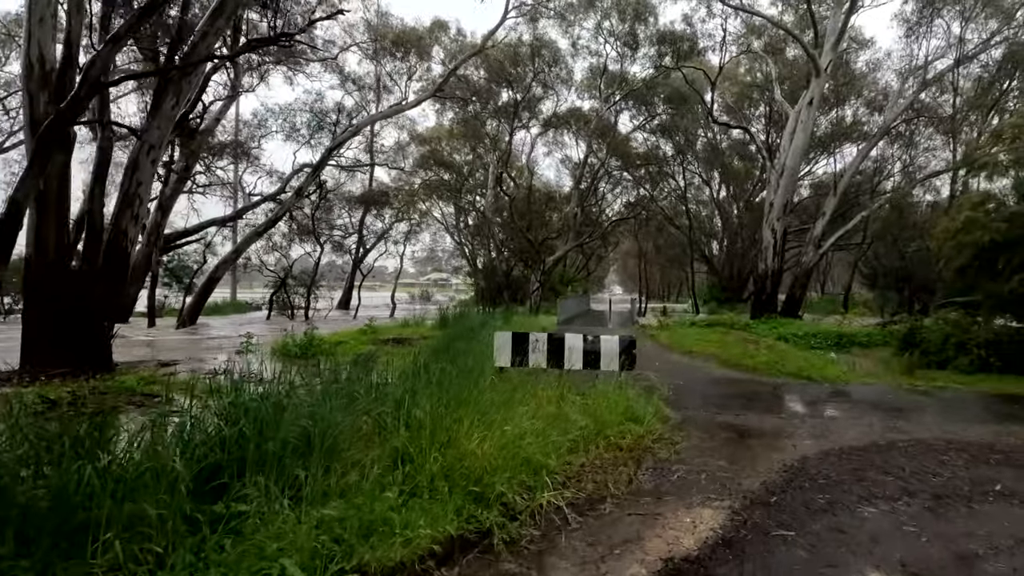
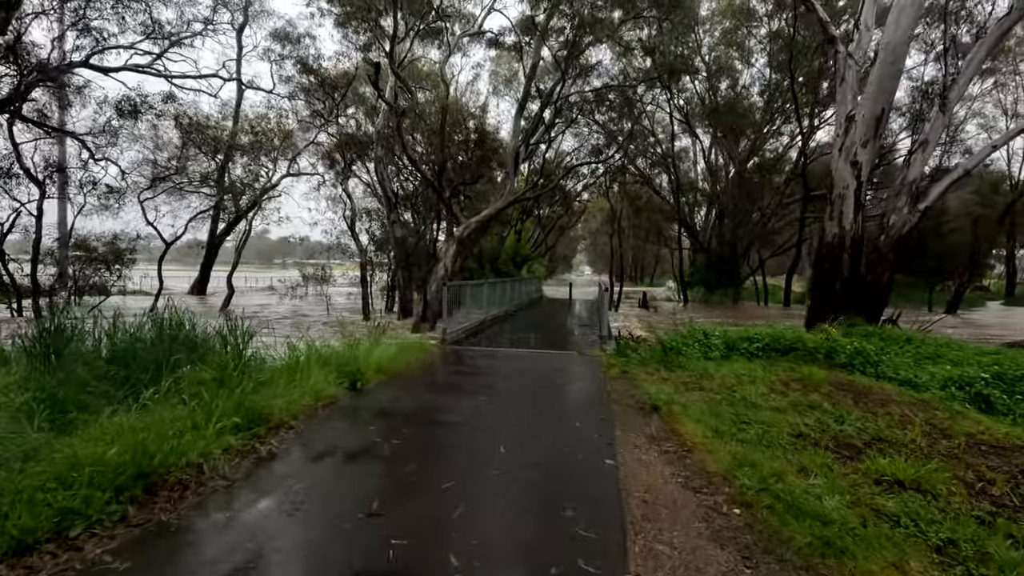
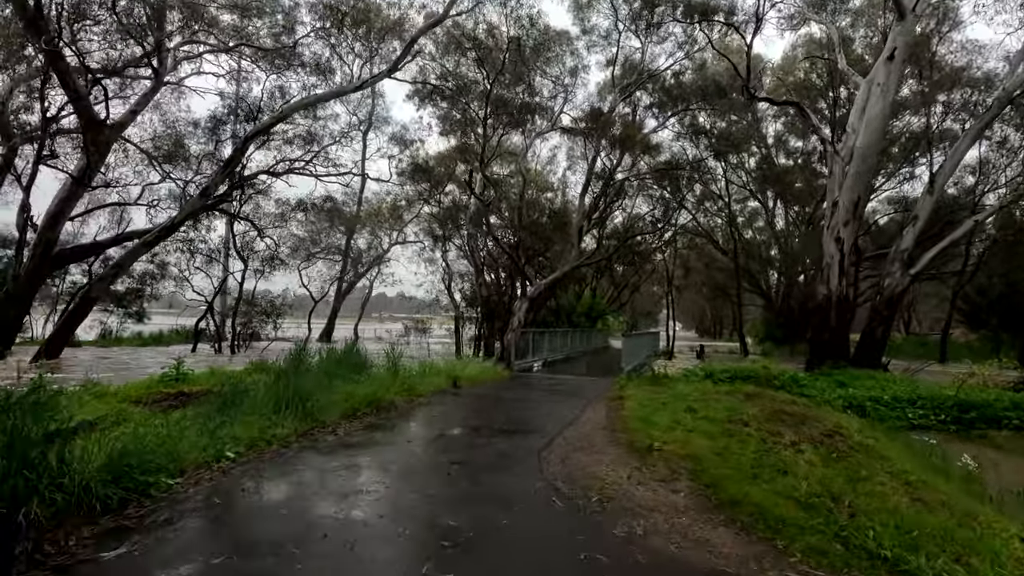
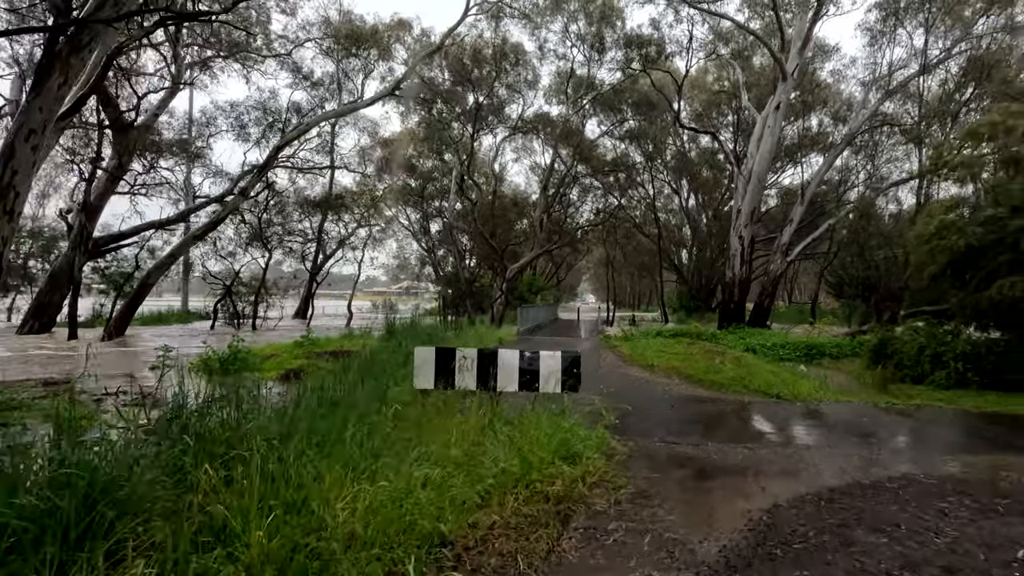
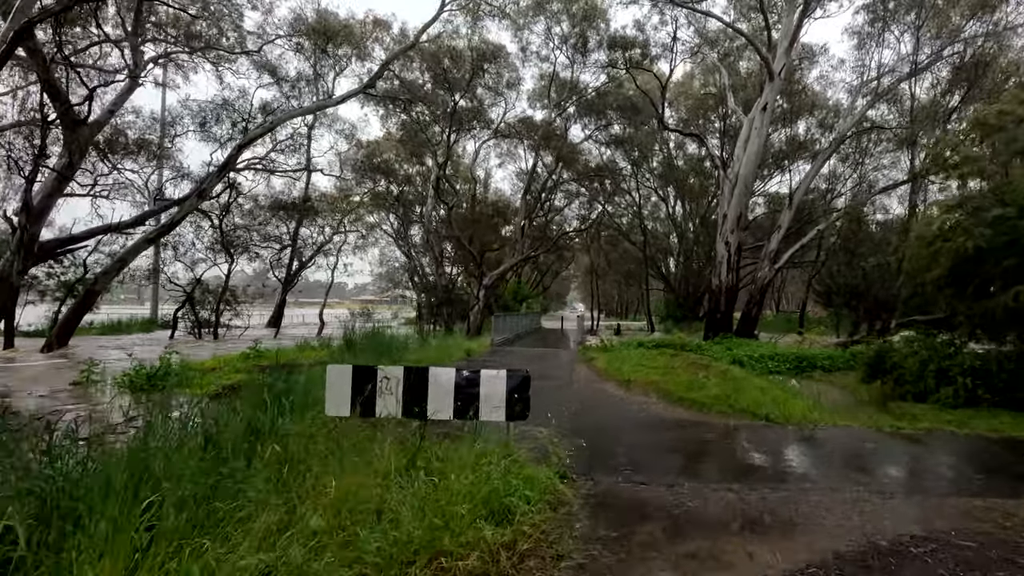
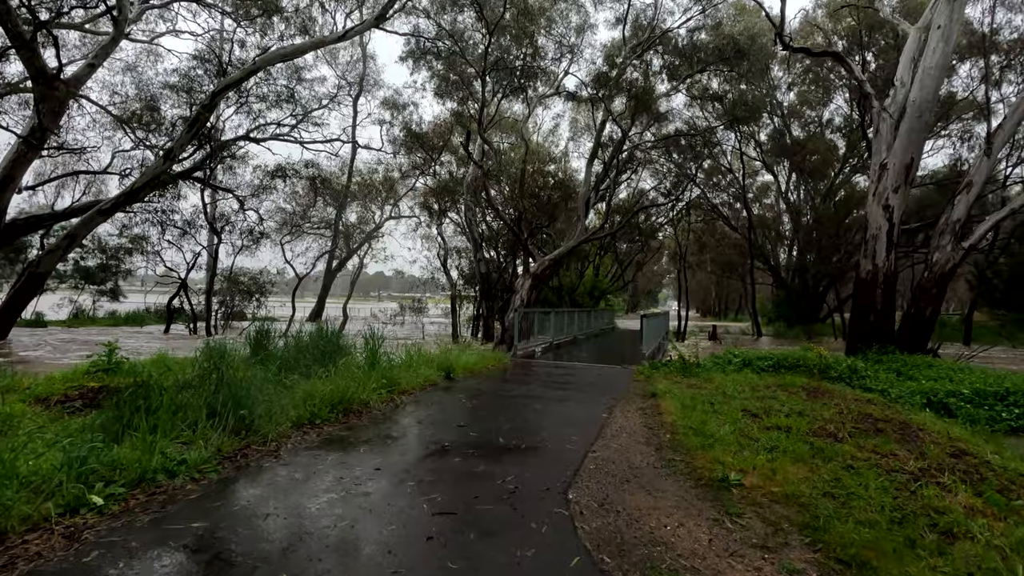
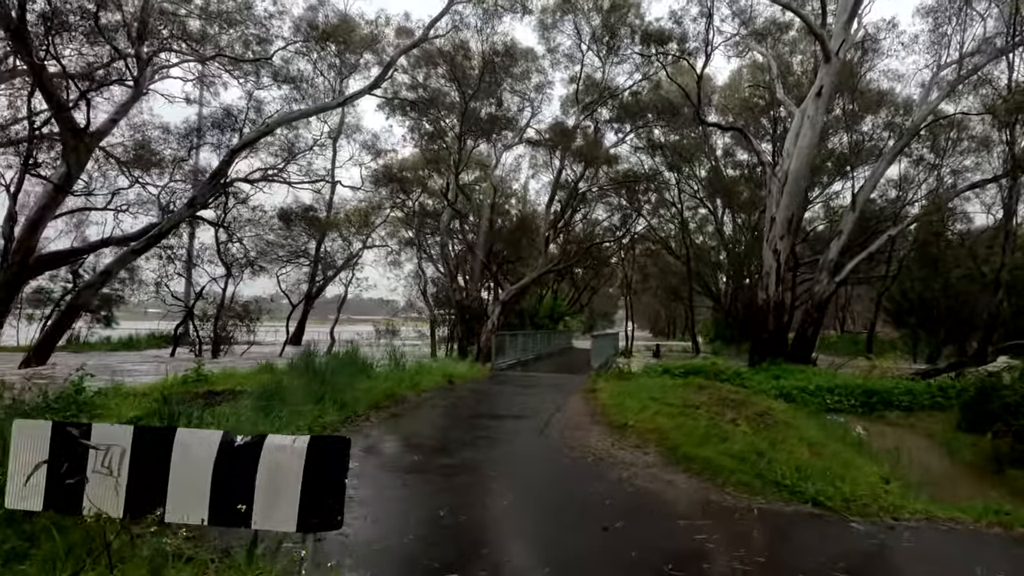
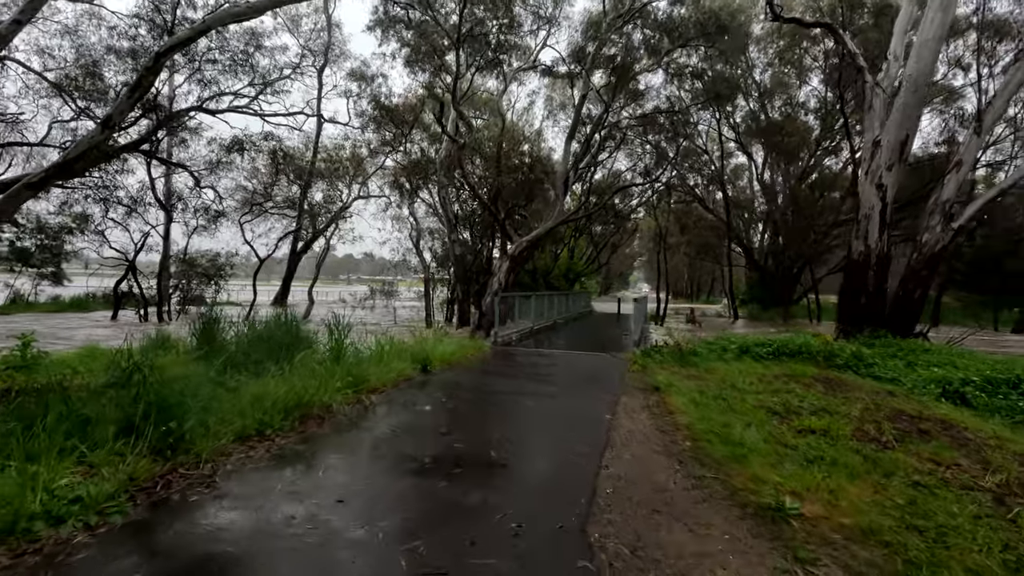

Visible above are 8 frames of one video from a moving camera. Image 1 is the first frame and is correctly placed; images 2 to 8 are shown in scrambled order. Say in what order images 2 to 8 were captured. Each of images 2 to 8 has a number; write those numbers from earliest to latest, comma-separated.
4, 5, 7, 3, 6, 8, 2
